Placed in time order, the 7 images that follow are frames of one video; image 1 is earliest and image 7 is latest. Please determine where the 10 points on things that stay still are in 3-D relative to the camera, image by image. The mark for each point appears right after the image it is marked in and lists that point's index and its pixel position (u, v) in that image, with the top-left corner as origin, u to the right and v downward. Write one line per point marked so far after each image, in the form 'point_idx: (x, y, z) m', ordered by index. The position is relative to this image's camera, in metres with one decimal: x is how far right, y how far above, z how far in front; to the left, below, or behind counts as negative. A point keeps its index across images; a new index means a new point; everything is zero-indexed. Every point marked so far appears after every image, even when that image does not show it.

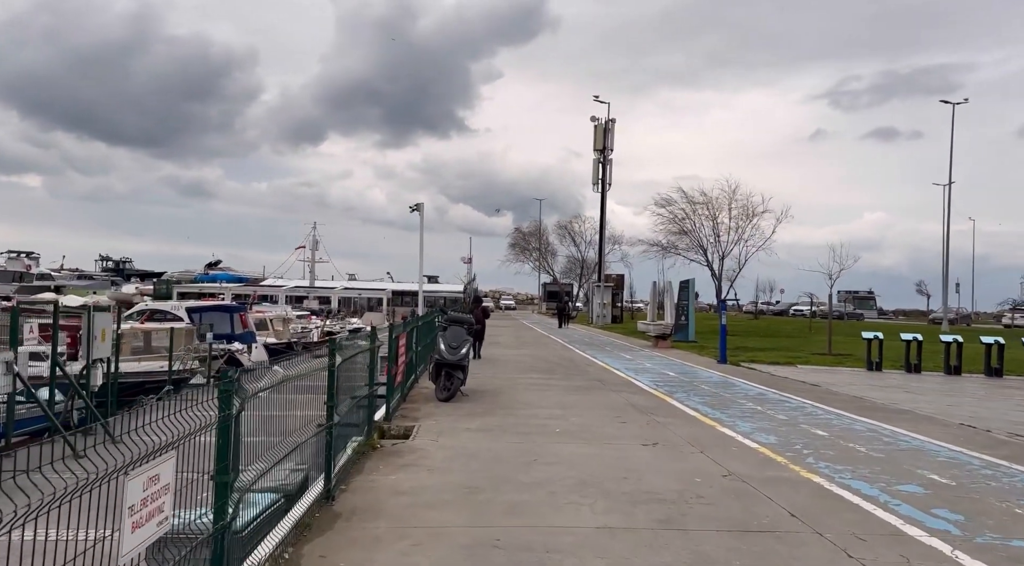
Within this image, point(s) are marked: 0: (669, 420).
0: (+2.5, -2.2, +11.1) m
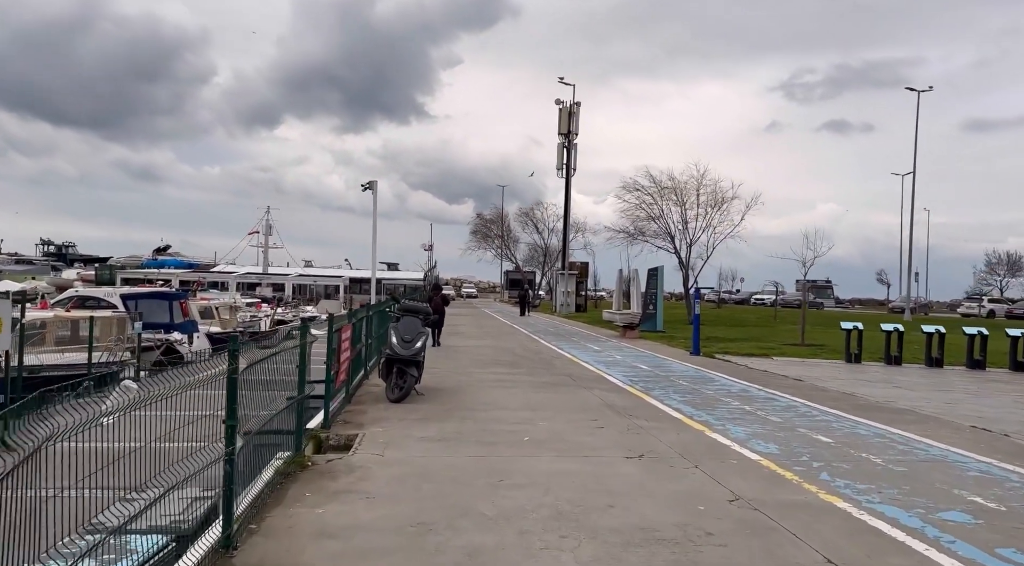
0: (+2.0, -2.0, +9.7) m
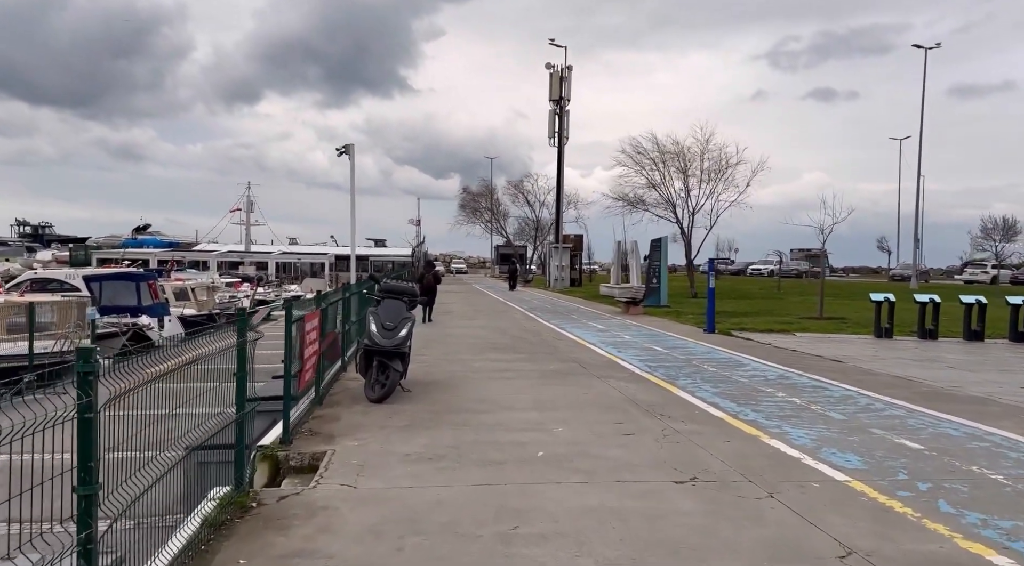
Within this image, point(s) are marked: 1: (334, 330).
0: (+2.1, -1.7, +7.9) m
1: (-2.9, -0.8, +10.9) m
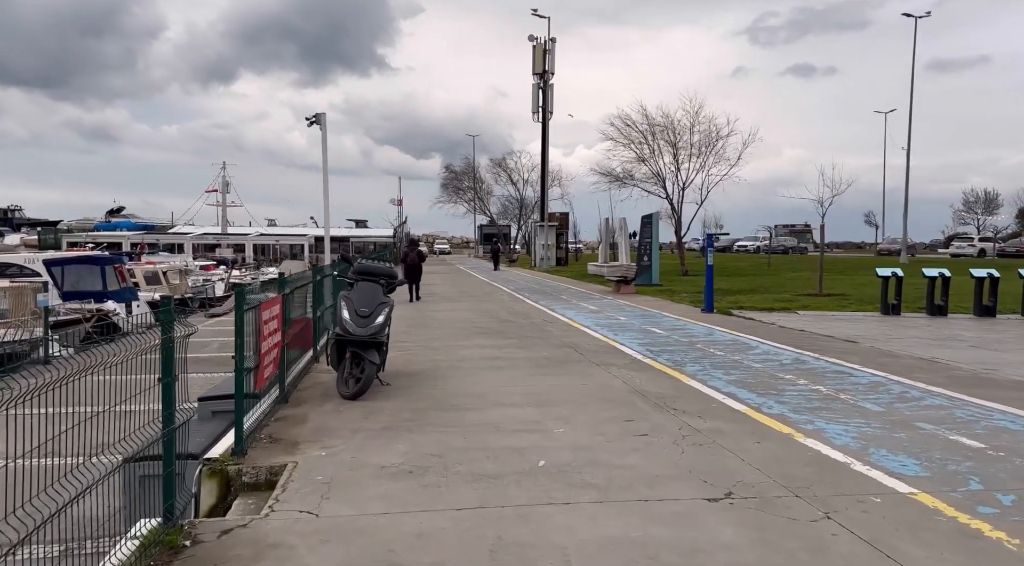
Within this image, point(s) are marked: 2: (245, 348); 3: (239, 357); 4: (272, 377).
0: (+2.0, -1.4, +6.9) m
1: (-3.1, -0.5, +9.7) m
2: (-2.4, -0.6, +6.4) m
3: (-2.4, -0.7, +6.2) m
4: (-2.6, -1.0, +7.6) m
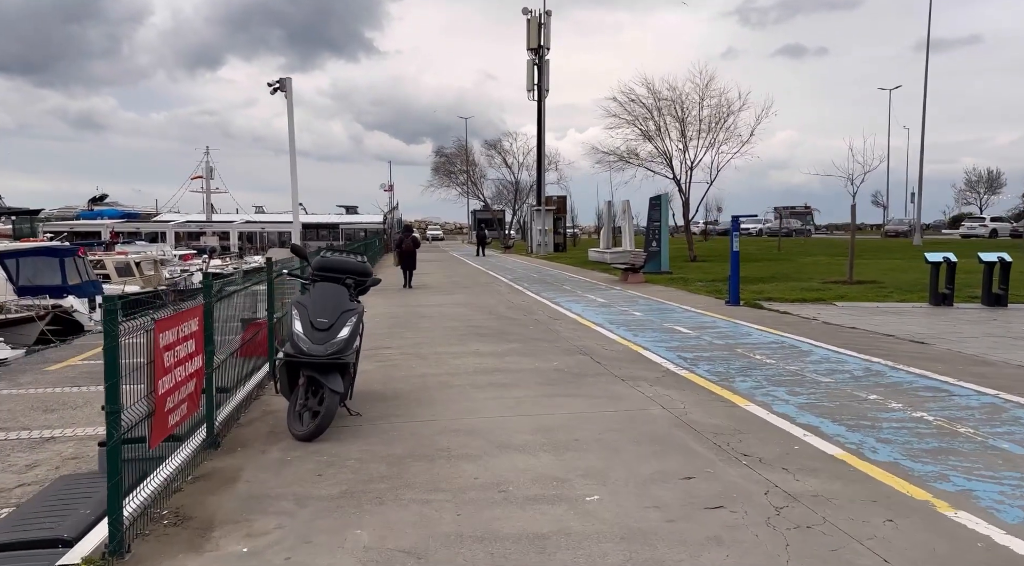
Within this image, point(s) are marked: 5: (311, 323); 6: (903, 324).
0: (+2.1, -1.4, +4.8) m
1: (-3.0, -0.5, +7.6) m
2: (-2.4, -0.7, +4.3) m
3: (-2.3, -0.7, +4.1) m
4: (-2.5, -1.1, +5.5) m
5: (-1.8, -0.4, +6.3) m
6: (+7.0, -0.7, +12.5) m
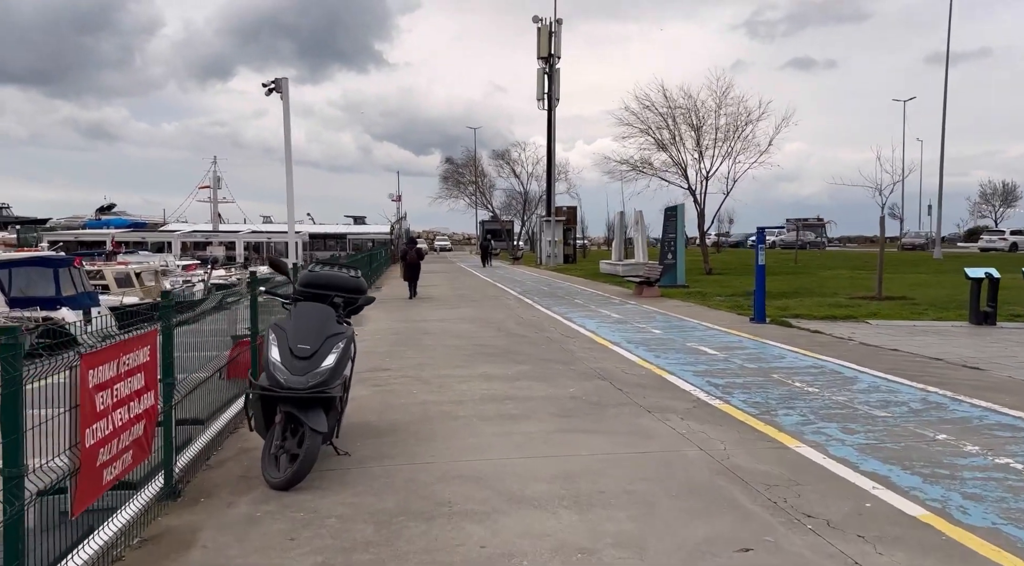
0: (+2.2, -1.6, +3.8) m
1: (-2.9, -0.7, +6.7) m
2: (-2.3, -0.8, +3.4) m
3: (-2.3, -0.8, +3.2) m
4: (-2.4, -1.2, +4.6) m
5: (-1.7, -0.5, +5.4) m
6: (+7.2, -1.0, +11.5) m
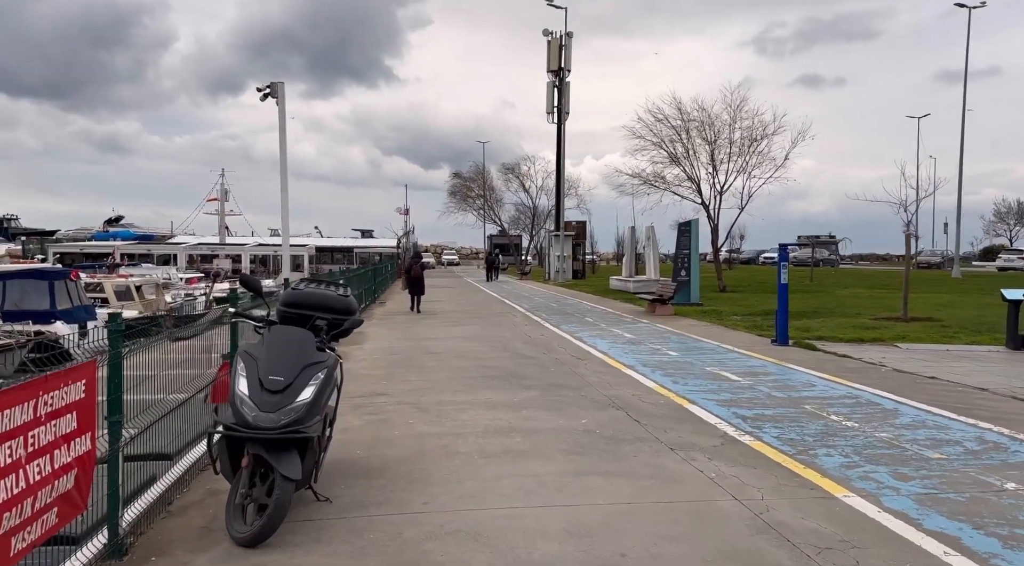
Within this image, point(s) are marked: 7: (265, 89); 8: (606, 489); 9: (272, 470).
0: (+2.2, -1.7, +3.0) m
1: (-2.8, -0.8, +6.0) m
2: (-2.3, -0.9, +2.6) m
3: (-2.2, -0.9, +2.5) m
4: (-2.4, -1.3, +3.8) m
5: (-1.7, -0.7, +4.6) m
6: (+7.3, -1.4, +10.6) m
7: (-4.1, +3.2, +11.5) m
8: (+0.7, -1.6, +5.5) m
9: (-1.6, -1.2, +4.6) m
